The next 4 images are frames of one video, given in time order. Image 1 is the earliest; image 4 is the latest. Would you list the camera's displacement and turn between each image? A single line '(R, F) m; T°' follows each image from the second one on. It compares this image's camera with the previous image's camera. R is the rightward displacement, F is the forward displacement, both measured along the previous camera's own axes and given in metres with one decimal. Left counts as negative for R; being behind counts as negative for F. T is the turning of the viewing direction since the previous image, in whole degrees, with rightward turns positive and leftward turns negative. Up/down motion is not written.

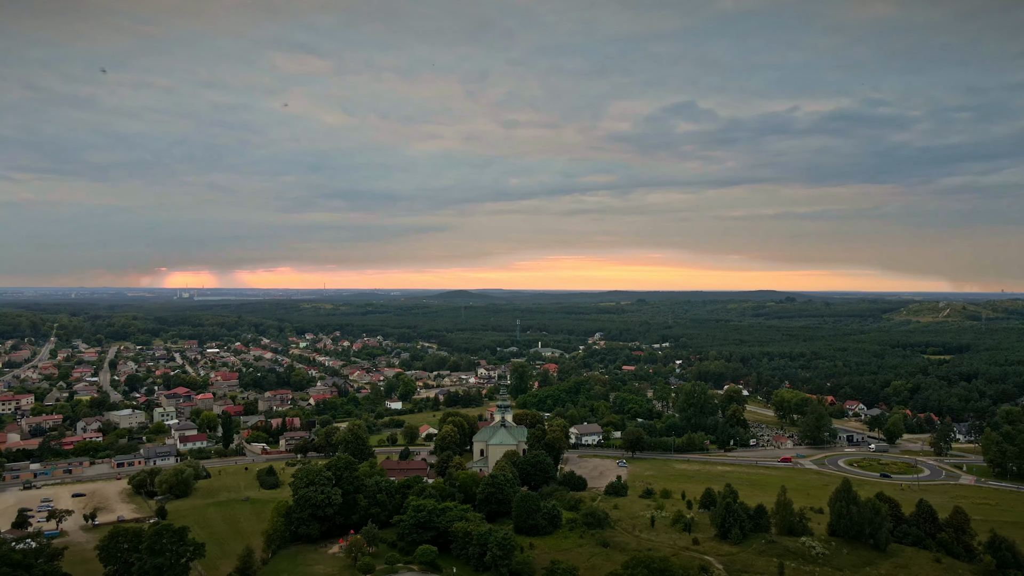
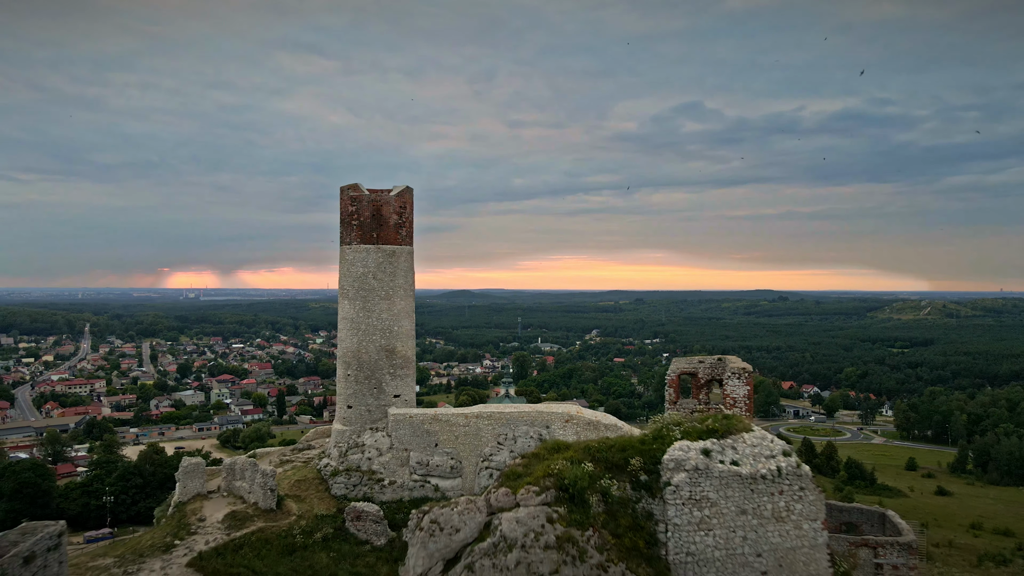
(0.0, -11.0) m; 0°
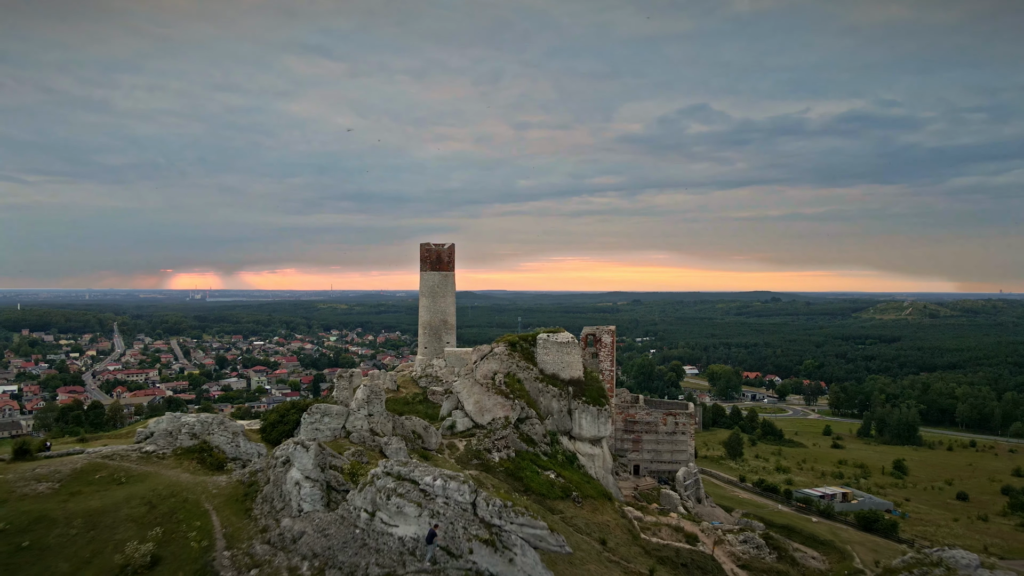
(+0.5, -11.5) m; 0°
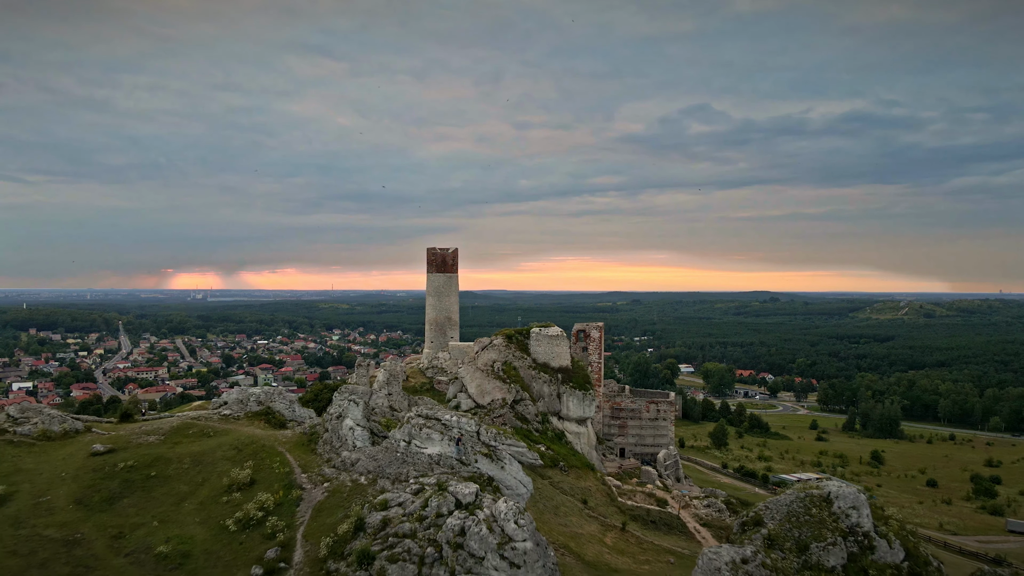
(+0.1, -2.4) m; 0°
